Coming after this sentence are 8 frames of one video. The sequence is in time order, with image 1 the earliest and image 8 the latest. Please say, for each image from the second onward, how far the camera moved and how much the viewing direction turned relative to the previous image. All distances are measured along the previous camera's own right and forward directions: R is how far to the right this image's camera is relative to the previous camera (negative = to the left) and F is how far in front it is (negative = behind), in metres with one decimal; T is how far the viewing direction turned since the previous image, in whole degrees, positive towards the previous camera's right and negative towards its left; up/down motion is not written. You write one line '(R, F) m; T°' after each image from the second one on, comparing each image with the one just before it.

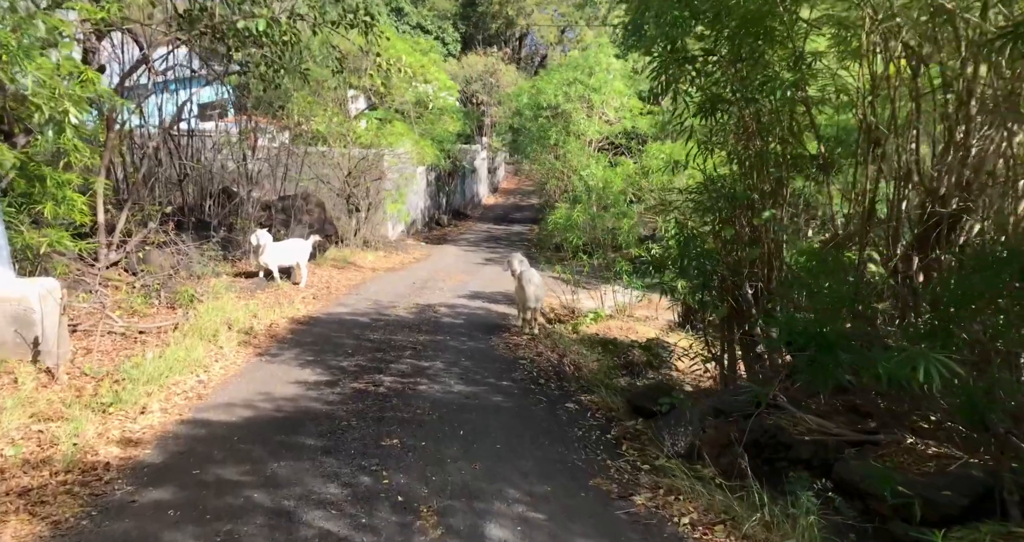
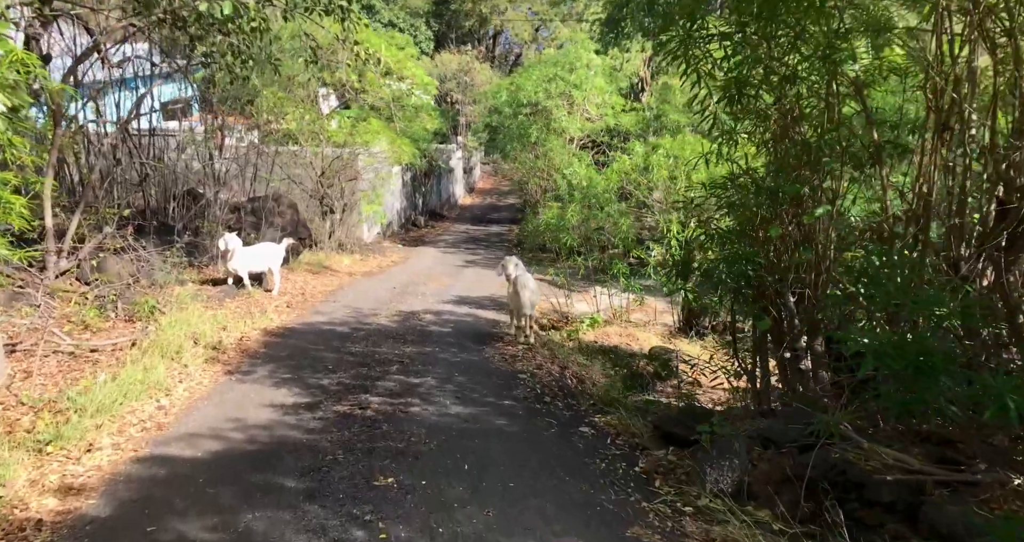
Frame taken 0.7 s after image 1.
(-0.2, +0.8) m; +2°
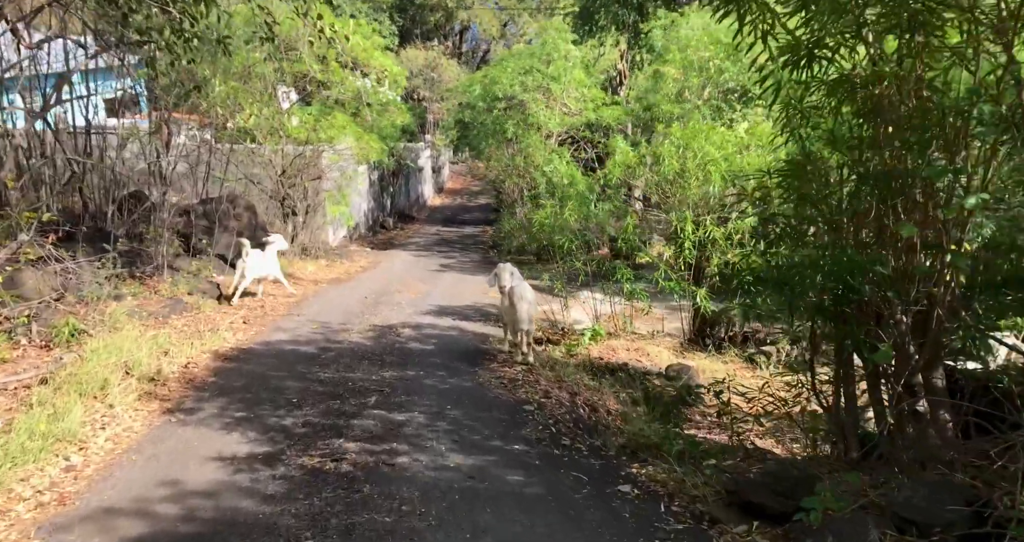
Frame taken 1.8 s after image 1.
(-0.3, +1.4) m; +2°
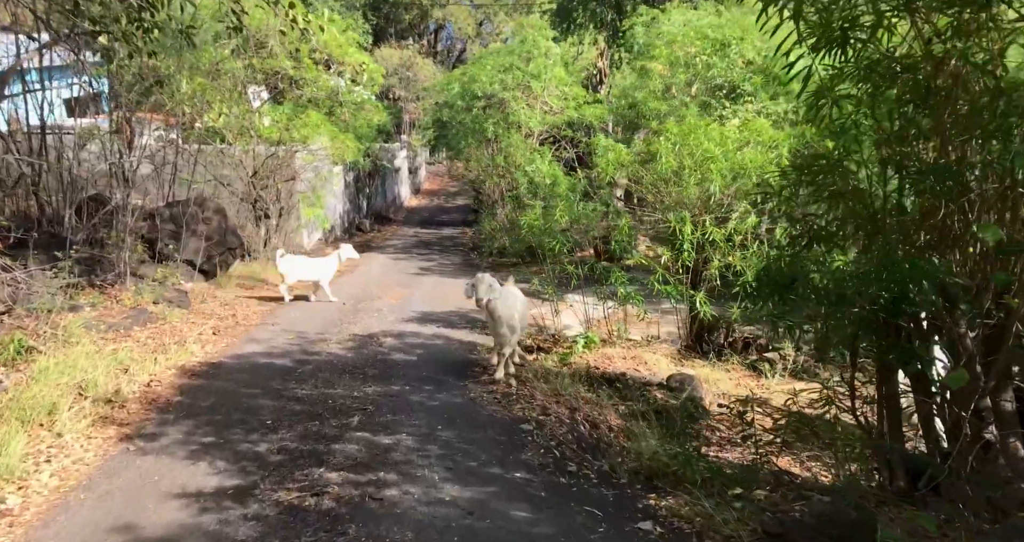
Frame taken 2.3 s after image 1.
(-0.1, +0.6) m; +2°
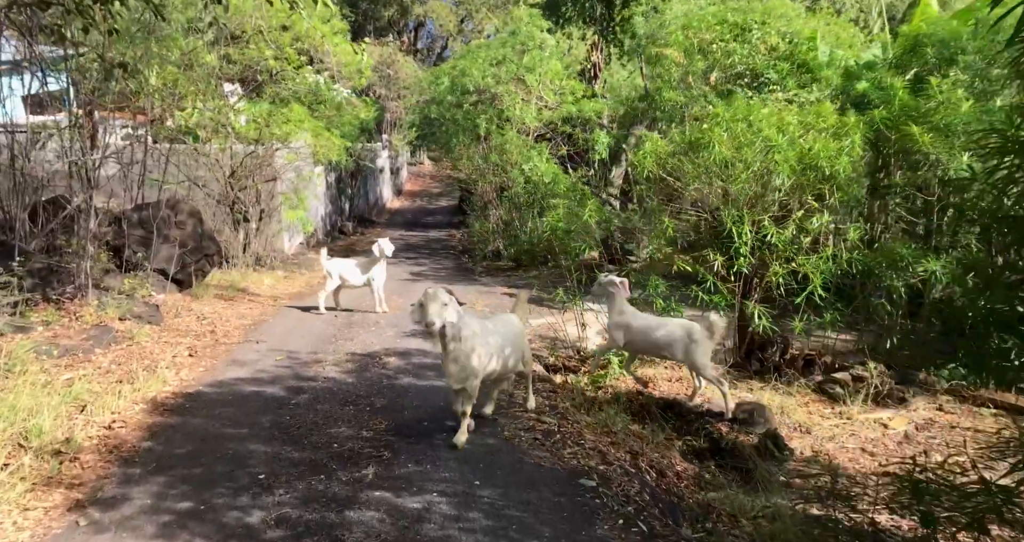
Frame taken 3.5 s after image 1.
(-0.5, +1.3) m; +2°
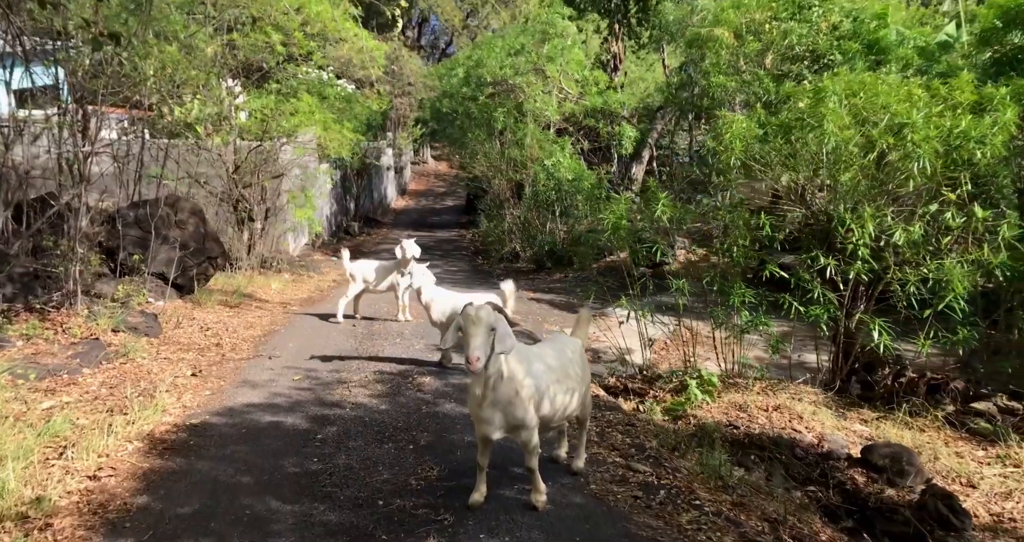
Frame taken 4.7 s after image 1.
(-0.5, +1.2) m; 0°
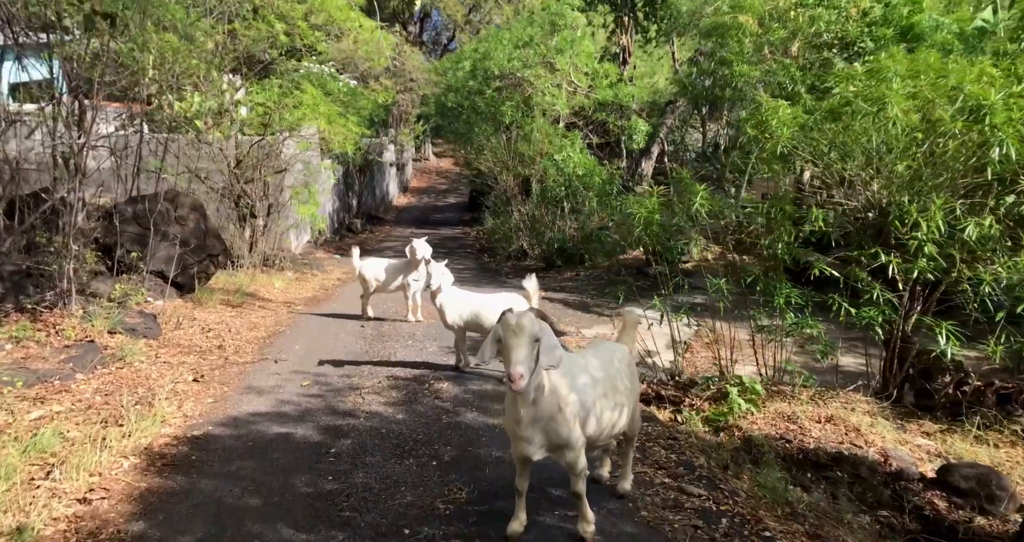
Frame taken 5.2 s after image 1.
(-0.2, +0.5) m; 0°
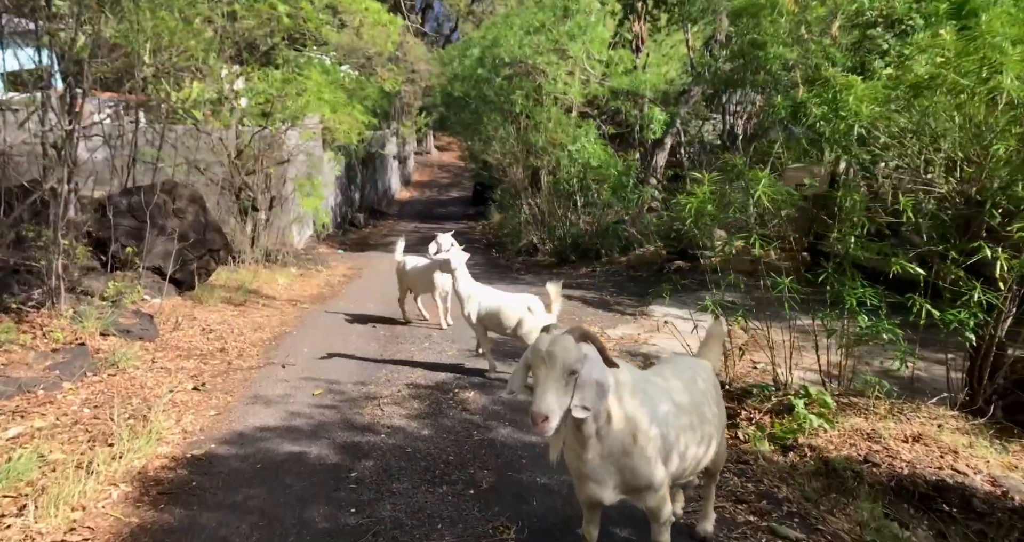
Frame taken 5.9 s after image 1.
(-0.3, +0.7) m; 0°
